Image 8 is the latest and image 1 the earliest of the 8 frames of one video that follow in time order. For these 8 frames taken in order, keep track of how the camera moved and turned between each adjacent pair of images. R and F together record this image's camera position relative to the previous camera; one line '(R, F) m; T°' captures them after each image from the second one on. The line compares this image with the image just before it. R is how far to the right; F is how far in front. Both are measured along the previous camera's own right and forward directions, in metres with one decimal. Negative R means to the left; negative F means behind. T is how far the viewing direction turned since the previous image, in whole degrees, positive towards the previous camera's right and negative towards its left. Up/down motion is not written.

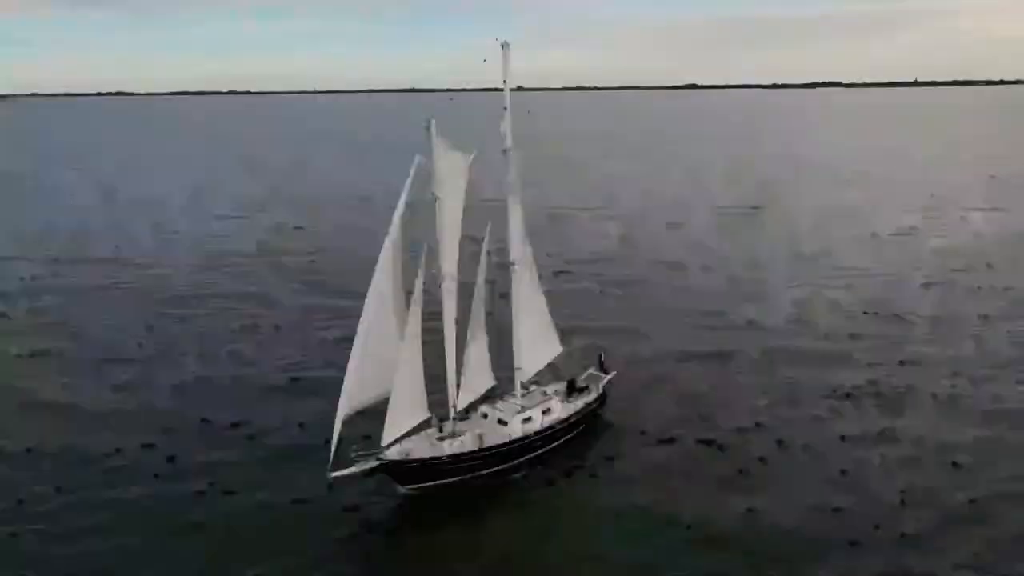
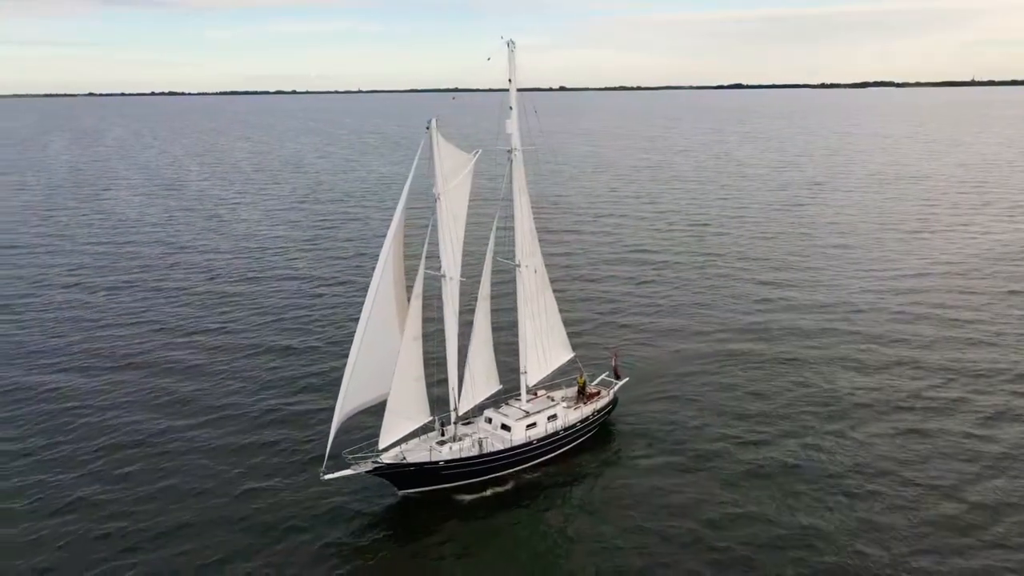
(+0.6, +0.2) m; -3°
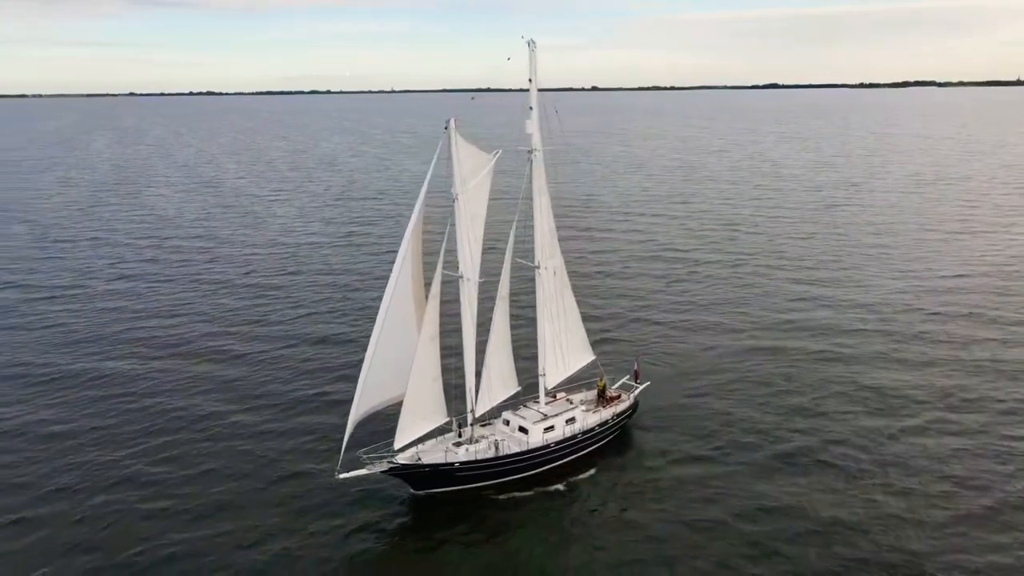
(+0.2, +0.1) m; -2°
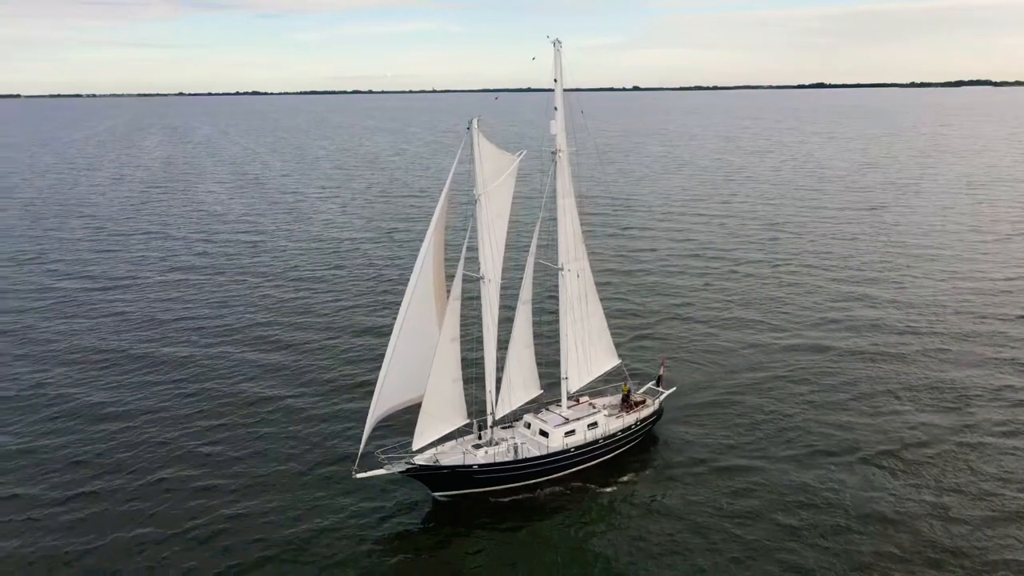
(+0.2, +0.1) m; -3°
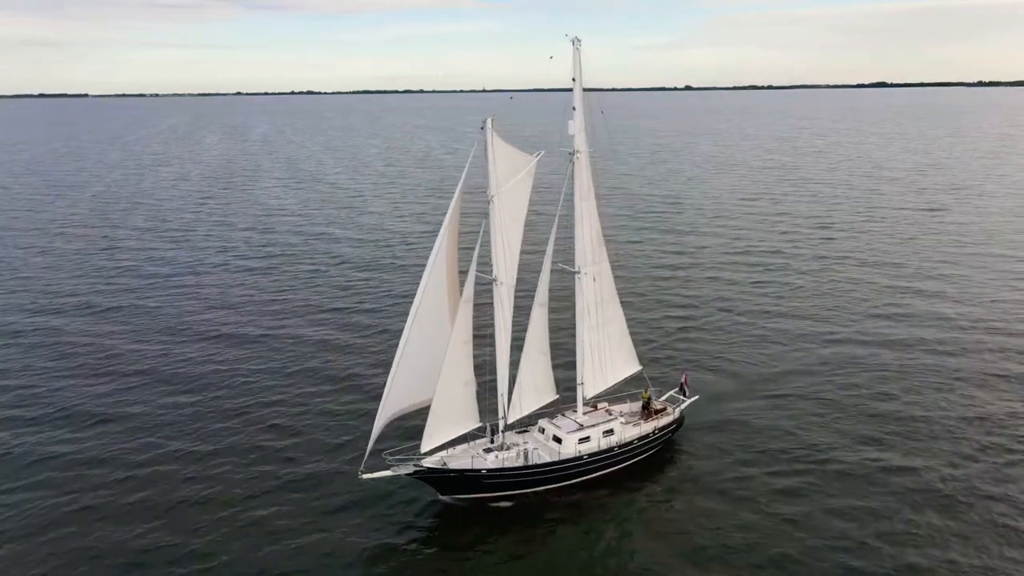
(+0.5, +0.2) m; -4°
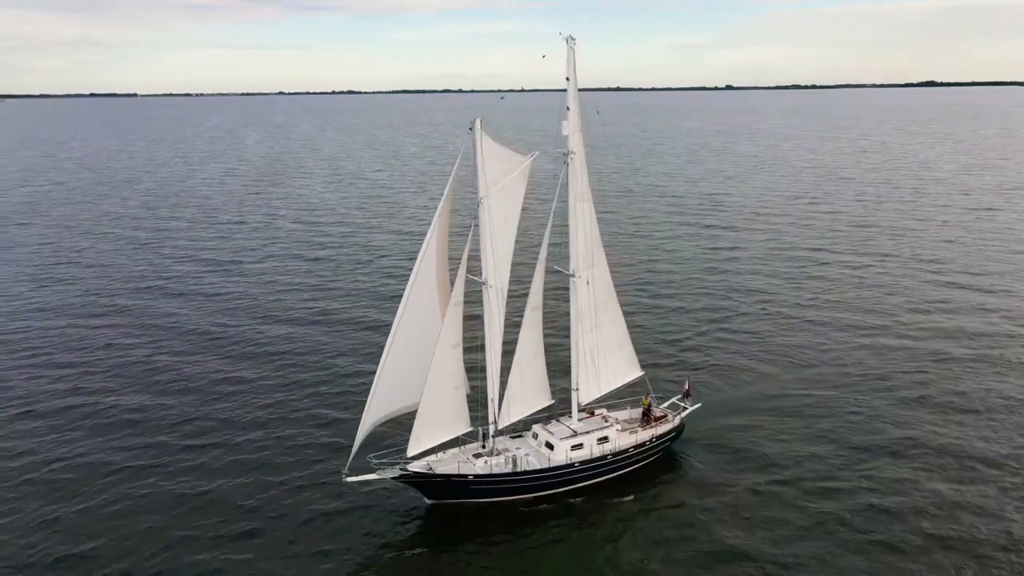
(+0.7, +0.2) m; -3°
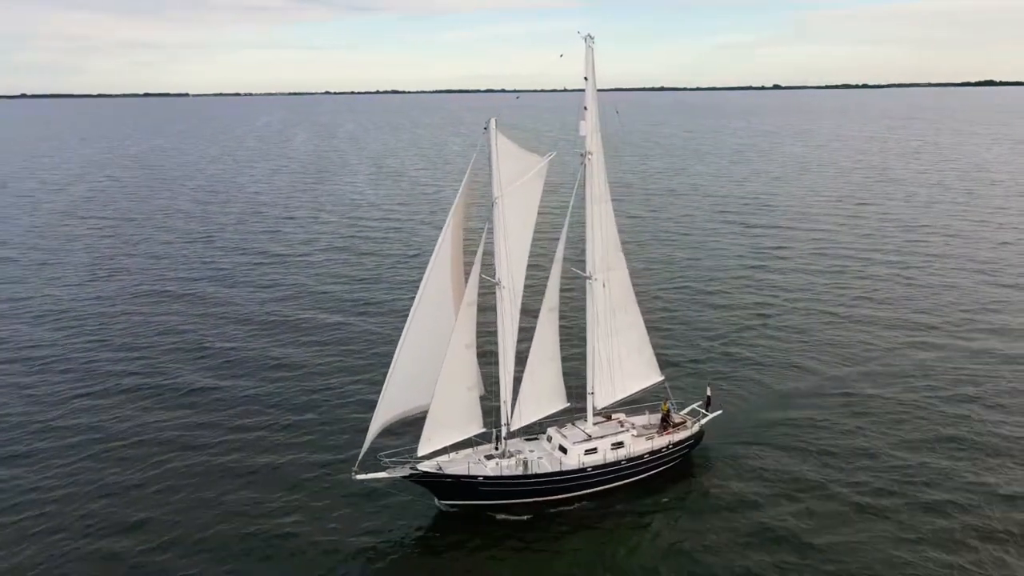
(+0.4, +0.1) m; -3°
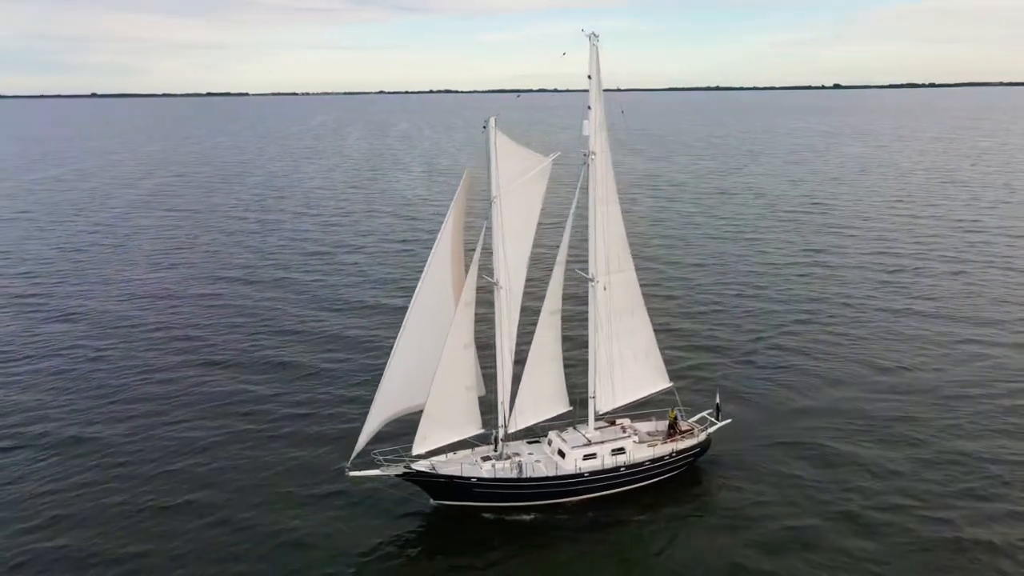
(+0.7, +0.1) m; -4°
